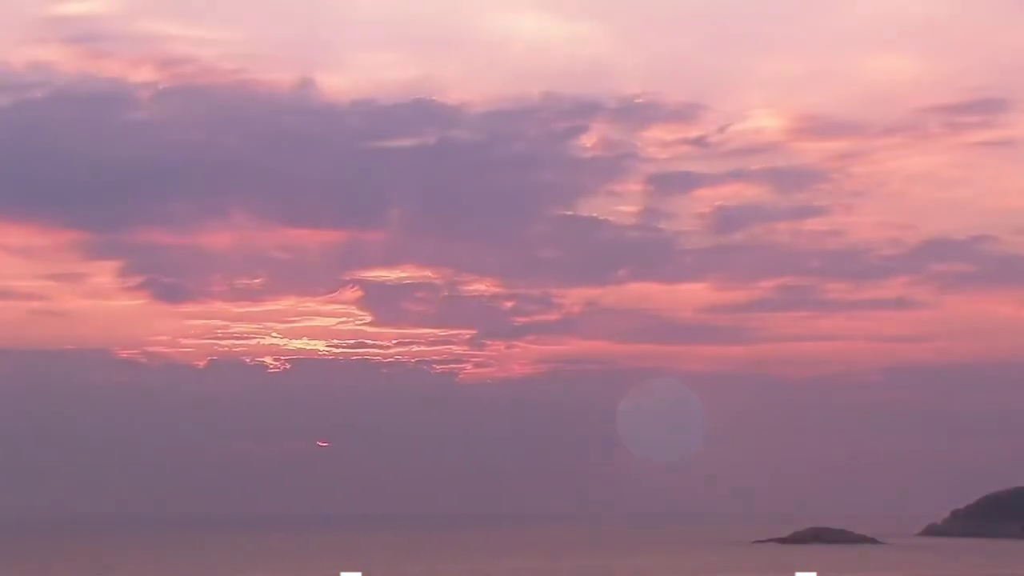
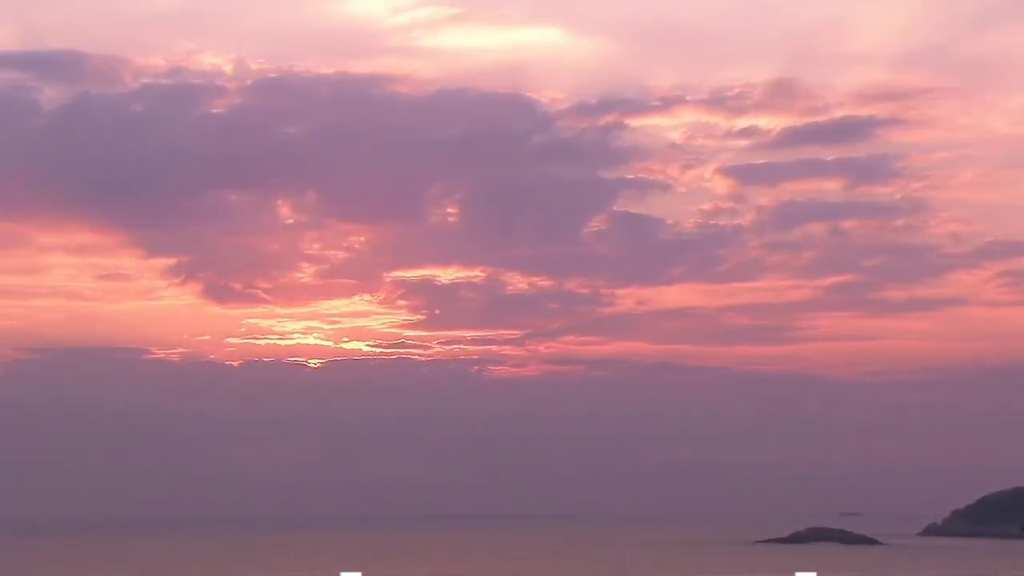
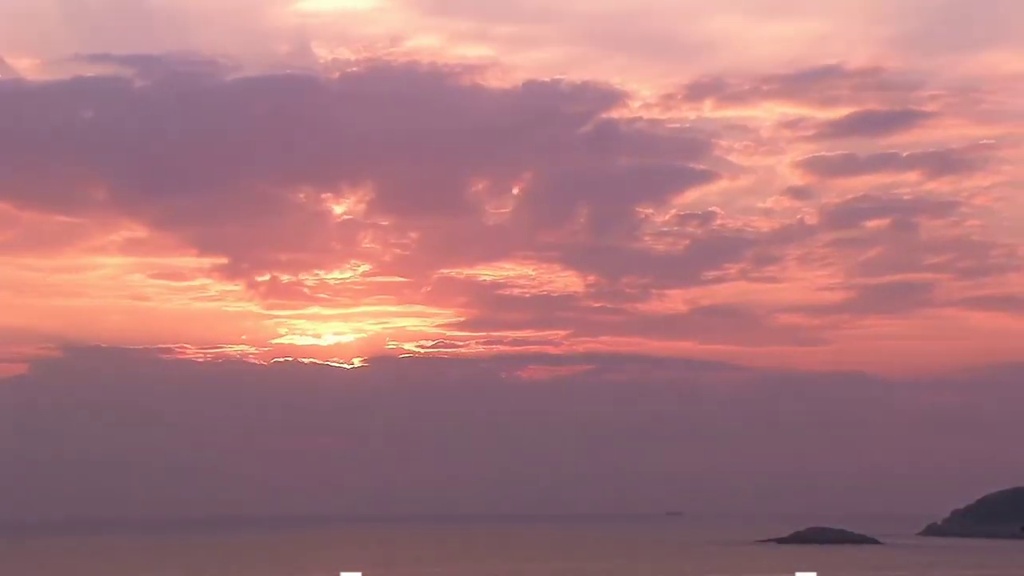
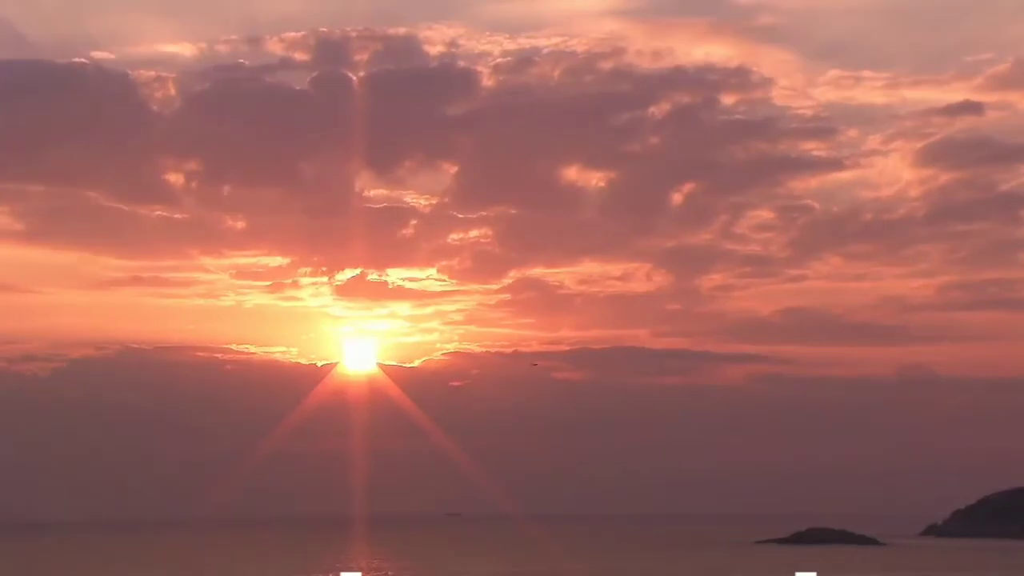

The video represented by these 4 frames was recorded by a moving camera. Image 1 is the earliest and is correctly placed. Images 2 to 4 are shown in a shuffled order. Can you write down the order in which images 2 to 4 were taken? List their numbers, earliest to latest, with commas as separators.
2, 3, 4
